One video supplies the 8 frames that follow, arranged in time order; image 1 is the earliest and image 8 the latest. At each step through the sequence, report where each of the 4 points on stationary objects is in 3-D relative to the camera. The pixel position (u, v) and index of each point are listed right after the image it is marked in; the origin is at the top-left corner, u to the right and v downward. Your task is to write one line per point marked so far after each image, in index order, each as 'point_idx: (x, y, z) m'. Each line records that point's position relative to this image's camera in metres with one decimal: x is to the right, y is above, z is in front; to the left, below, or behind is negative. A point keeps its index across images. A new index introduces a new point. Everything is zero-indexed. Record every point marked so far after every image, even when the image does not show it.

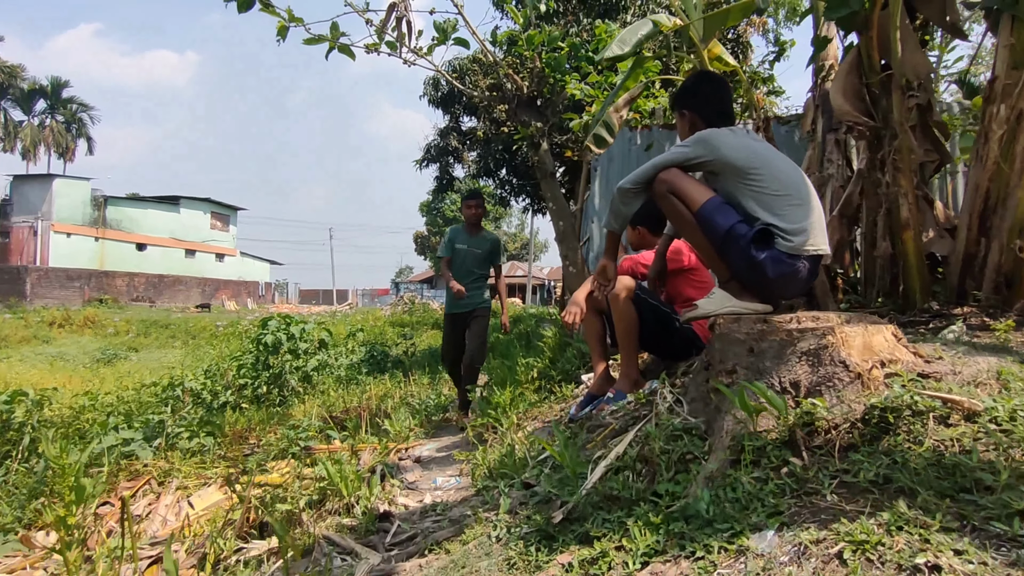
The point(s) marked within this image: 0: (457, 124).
0: (-1.2, +3.5, +13.4) m
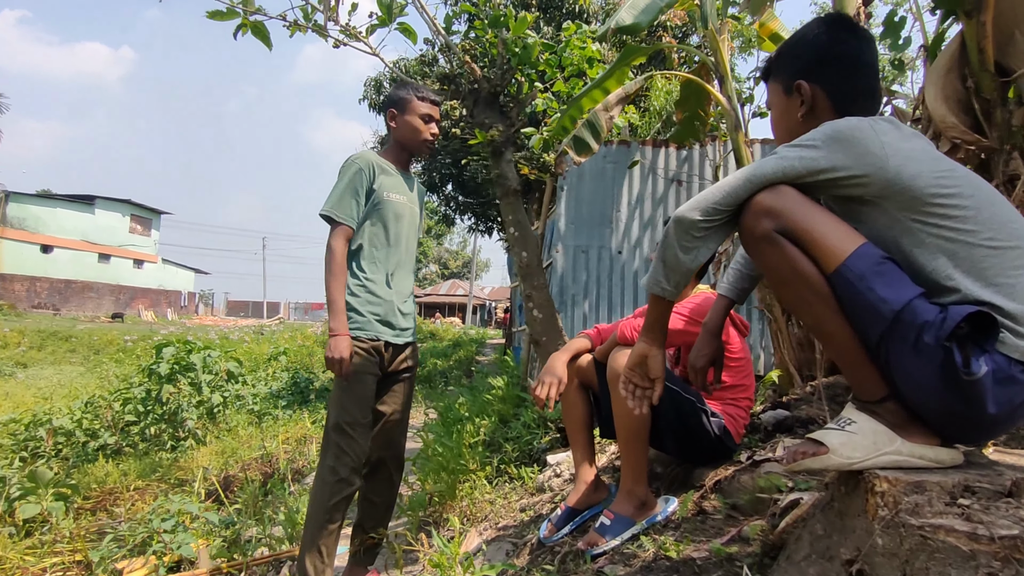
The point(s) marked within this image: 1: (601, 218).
0: (-2.2, +3.0, +12.2) m
1: (+0.8, +0.6, +5.5) m
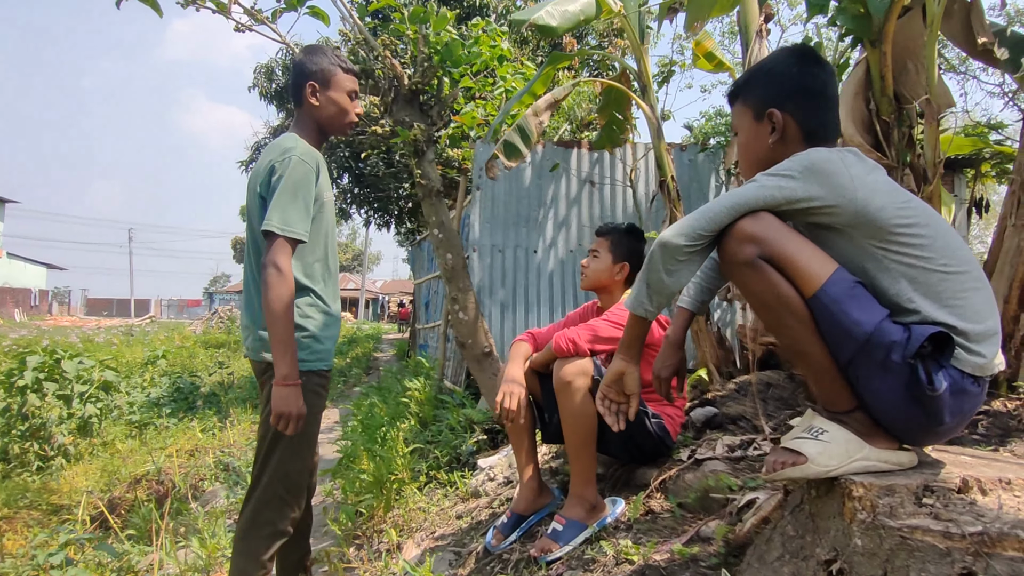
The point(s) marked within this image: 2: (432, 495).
0: (-4.0, +3.1, +11.6) m
1: (0.0, +0.6, +5.5) m
2: (-0.5, -1.2, +3.6) m
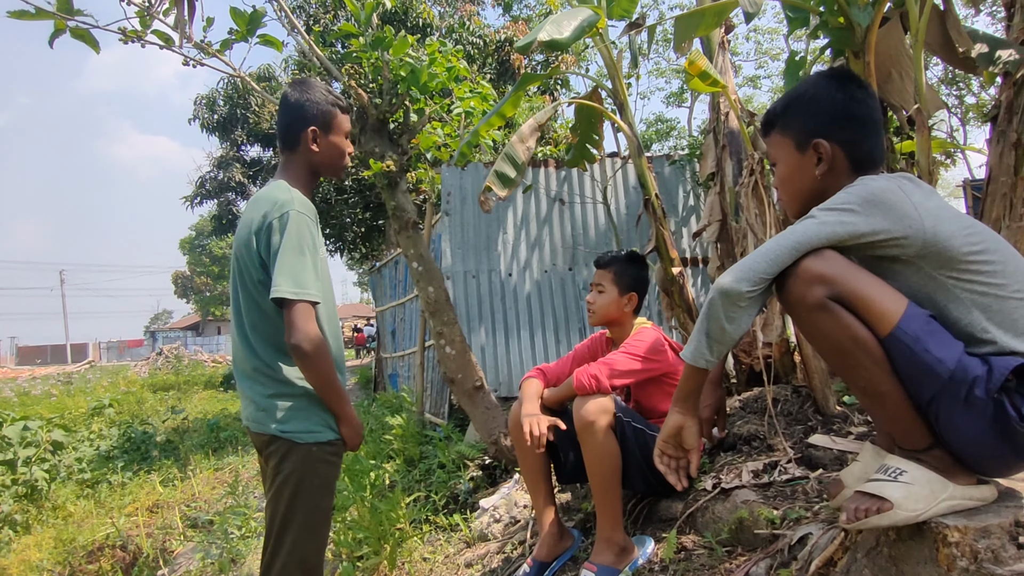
0: (-4.9, +2.4, +11.2) m
1: (-0.2, +0.4, +5.4) m
2: (-0.4, -1.4, +3.5) m
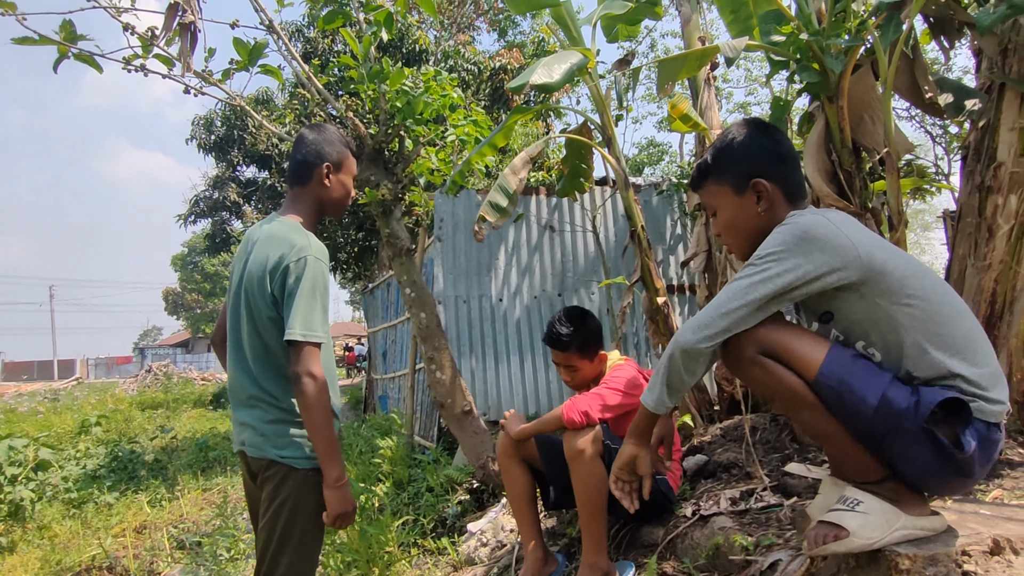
0: (-5.0, +2.1, +11.3) m
1: (-0.3, +0.2, +5.5) m
2: (-0.5, -1.6, +3.5) m
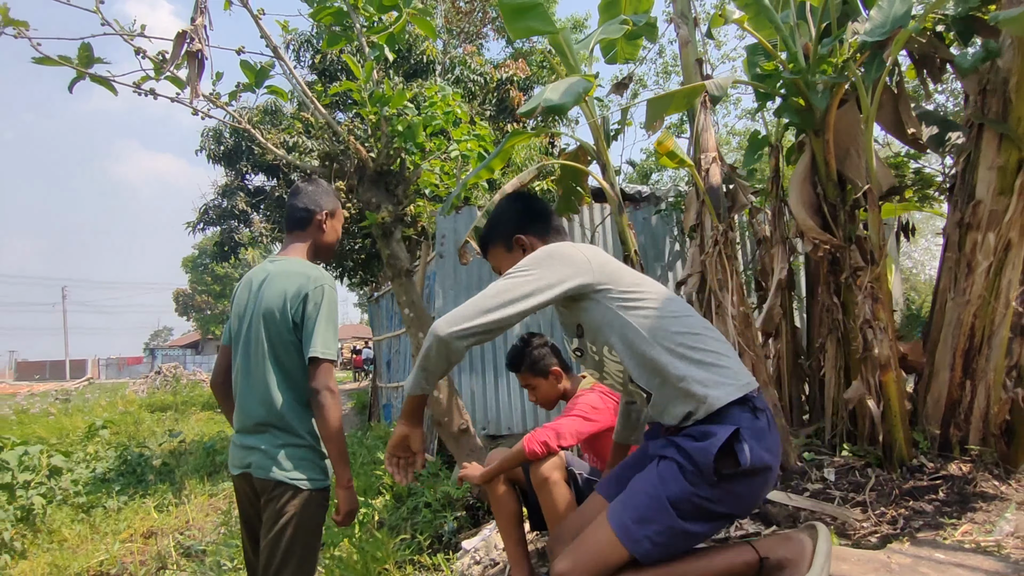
0: (-4.9, +1.9, +11.4) m
1: (-0.3, 0.0, +5.6) m
2: (-0.5, -1.7, +3.6) m
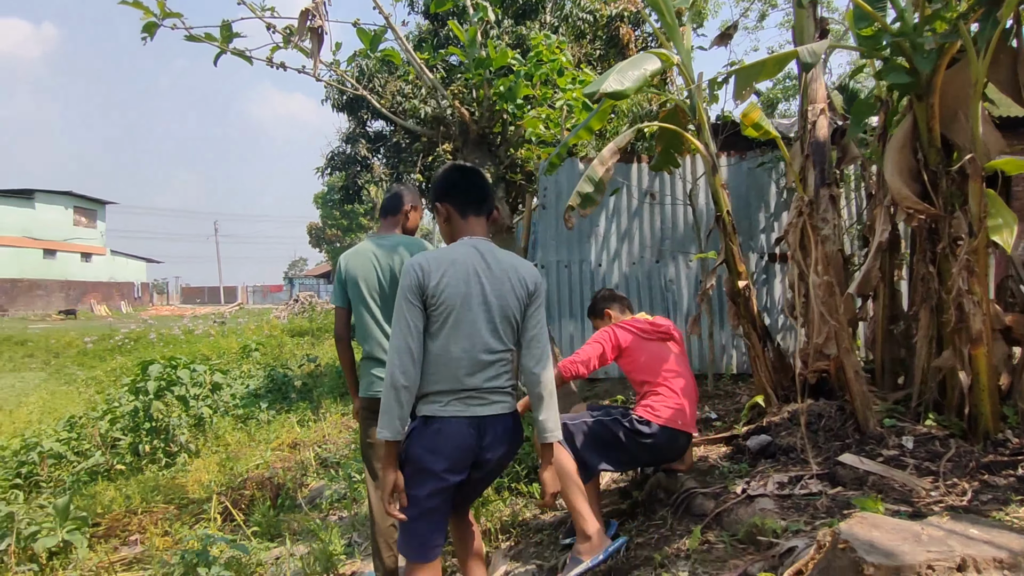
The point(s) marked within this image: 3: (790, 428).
0: (-2.9, +3.1, +12.1) m
1: (+0.6, +0.5, +5.8) m
2: (0.0, -1.4, +4.1) m
3: (+1.4, -0.7, +3.2) m
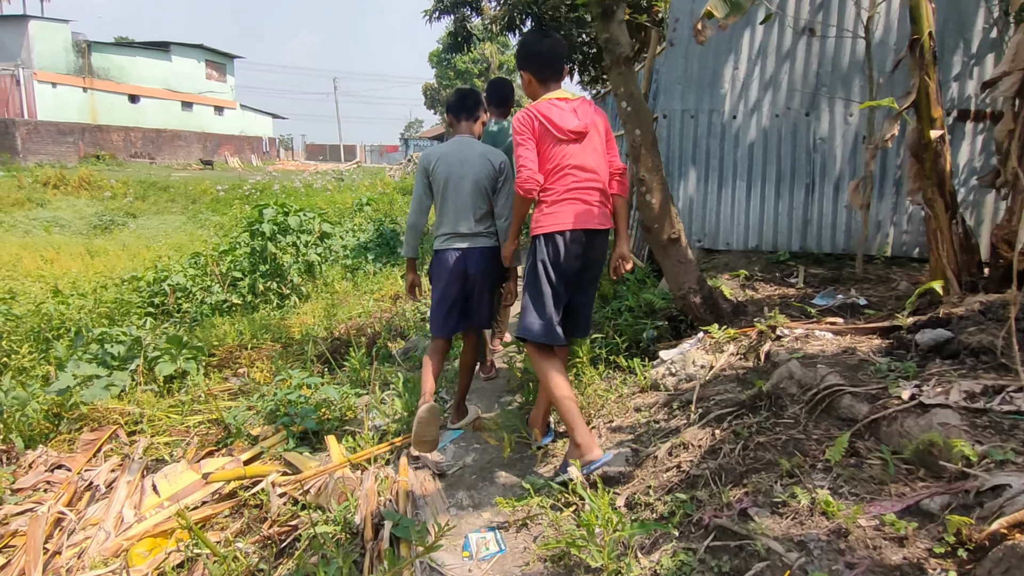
0: (-0.6, +5.7, +11.0) m
1: (+1.6, +1.6, +4.8) m
2: (+0.6, -0.5, +3.7) m
3: (+1.9, -0.1, +2.5) m
